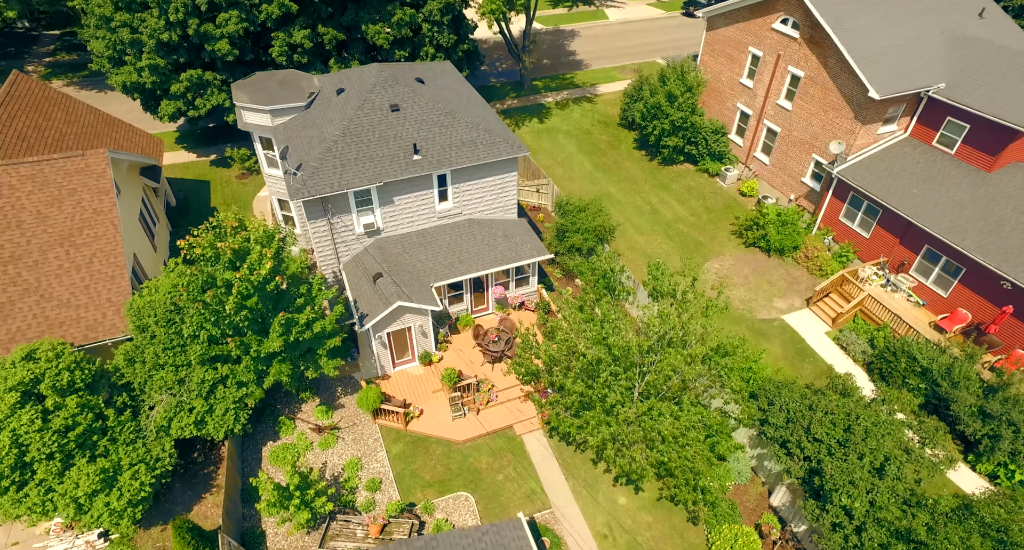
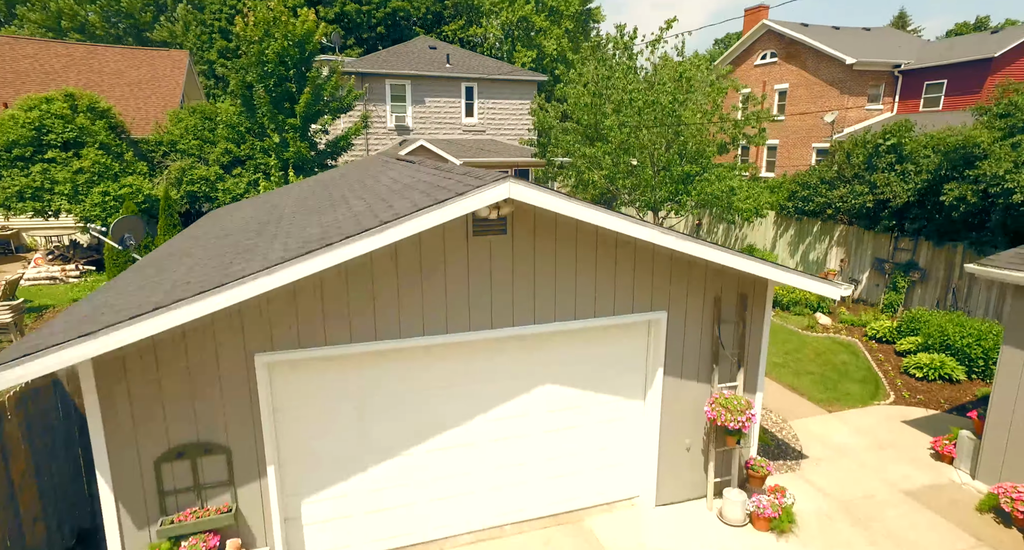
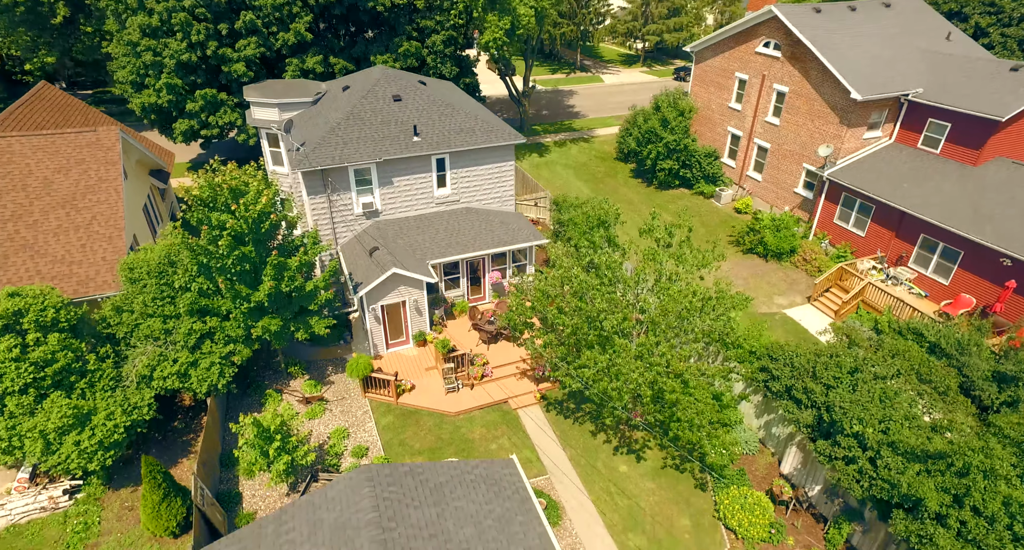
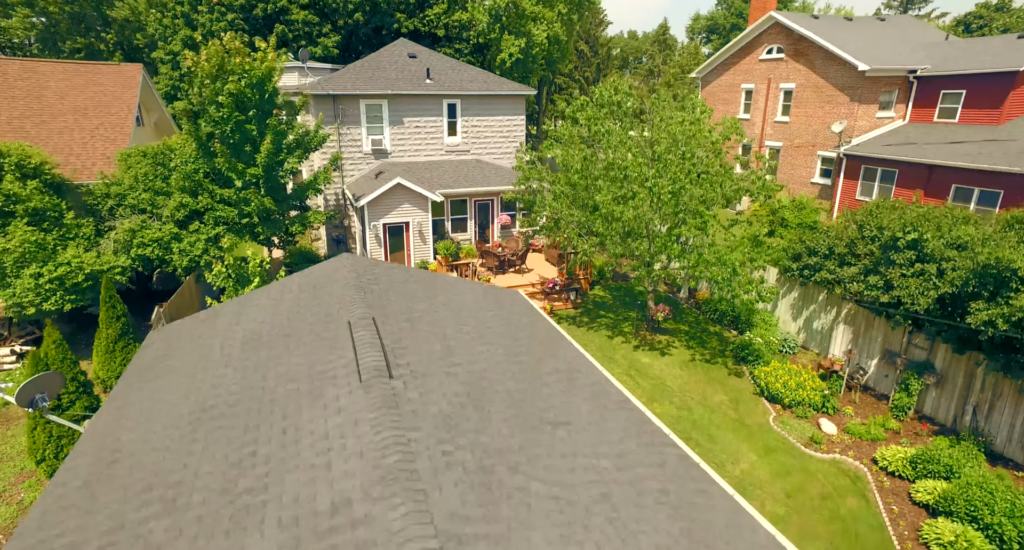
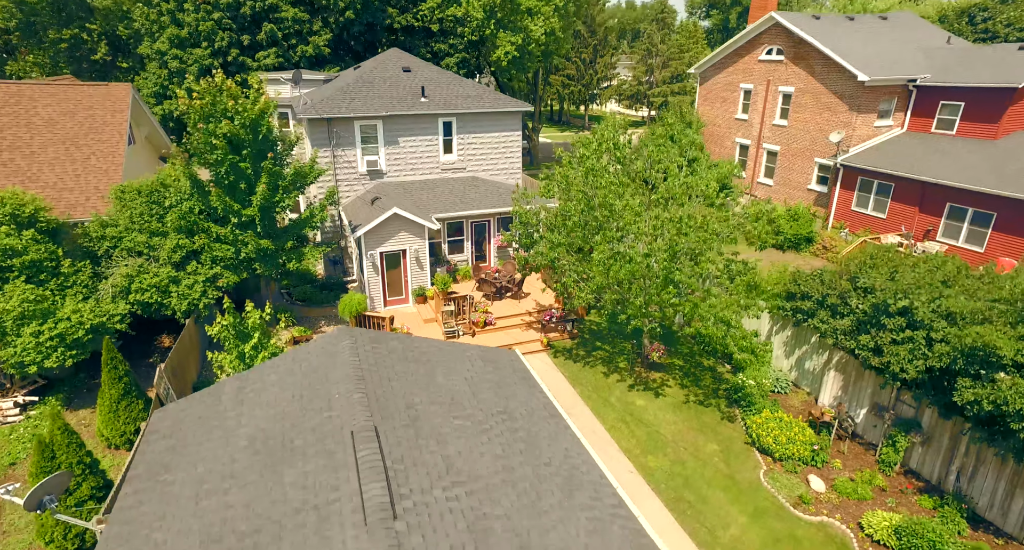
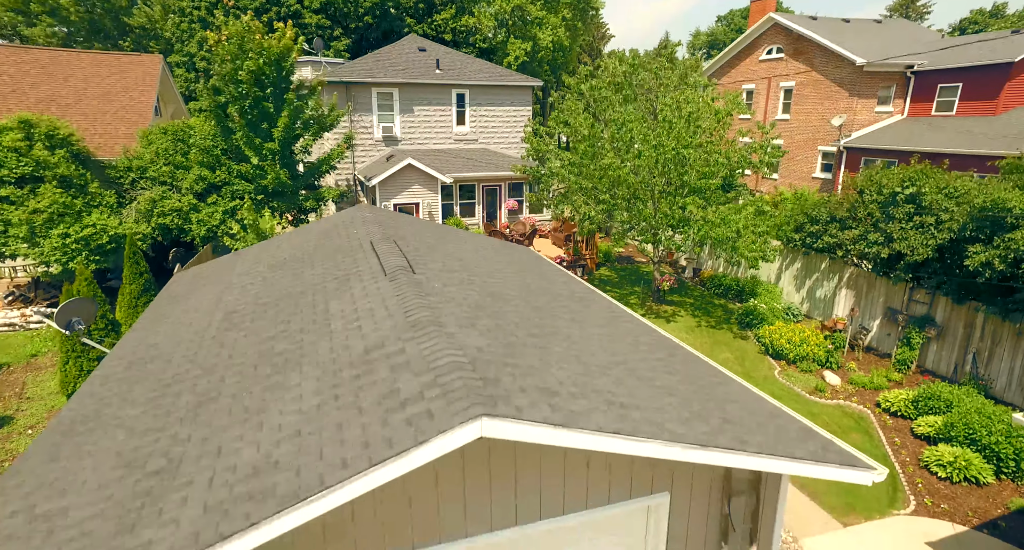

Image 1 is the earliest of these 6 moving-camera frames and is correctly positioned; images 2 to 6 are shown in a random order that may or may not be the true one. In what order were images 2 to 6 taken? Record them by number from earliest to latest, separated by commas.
3, 5, 4, 6, 2
